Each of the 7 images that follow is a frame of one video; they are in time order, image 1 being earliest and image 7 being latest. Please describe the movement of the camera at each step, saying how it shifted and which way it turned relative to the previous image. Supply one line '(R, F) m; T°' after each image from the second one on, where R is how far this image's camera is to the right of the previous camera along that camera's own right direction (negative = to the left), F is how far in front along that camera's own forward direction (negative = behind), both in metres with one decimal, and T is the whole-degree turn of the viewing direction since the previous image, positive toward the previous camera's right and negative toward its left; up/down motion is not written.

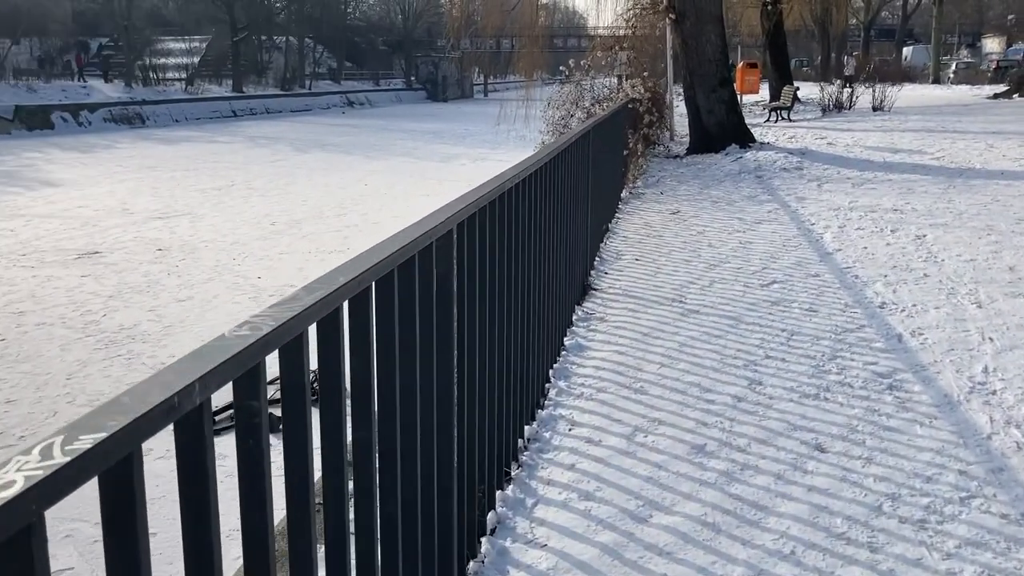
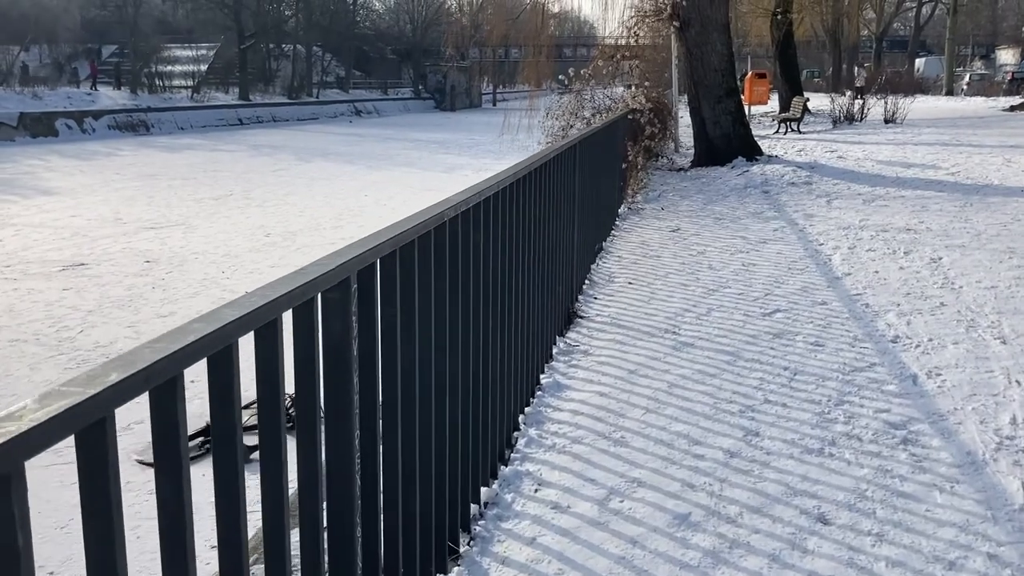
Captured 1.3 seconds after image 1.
(+0.2, +0.5) m; -1°
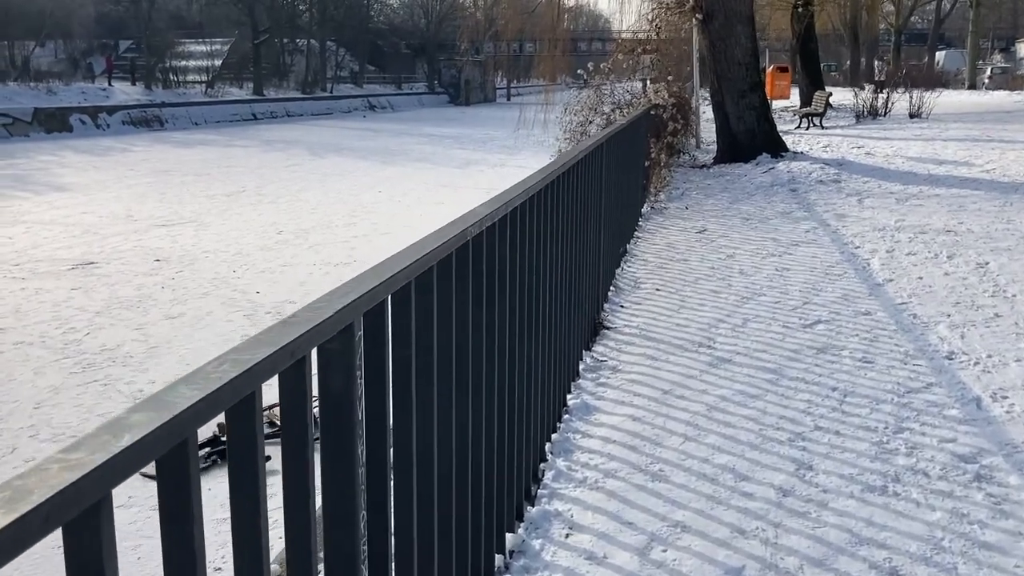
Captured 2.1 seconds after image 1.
(-0.1, +0.4) m; -1°
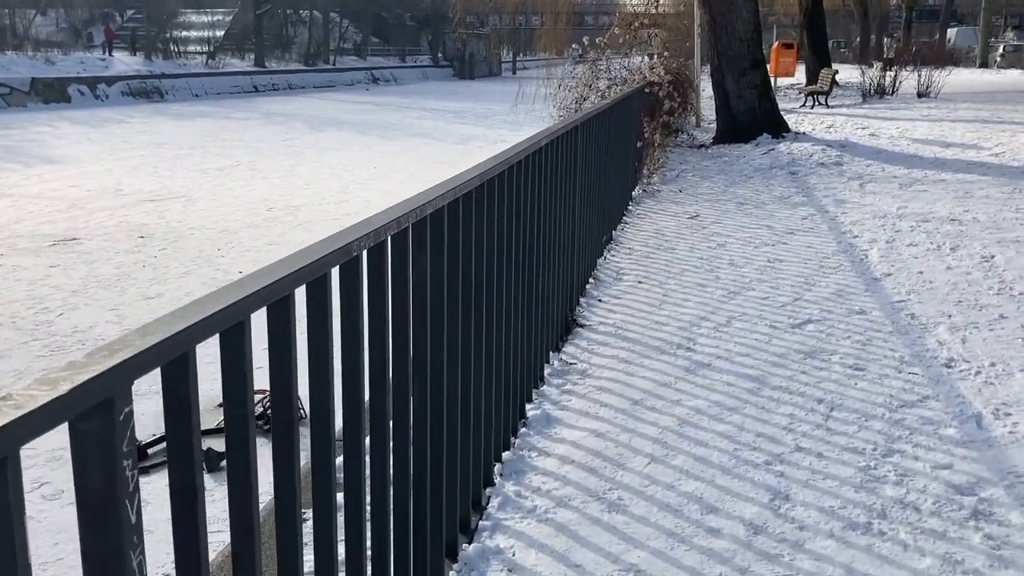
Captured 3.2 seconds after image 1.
(+0.2, +0.4) m; 0°
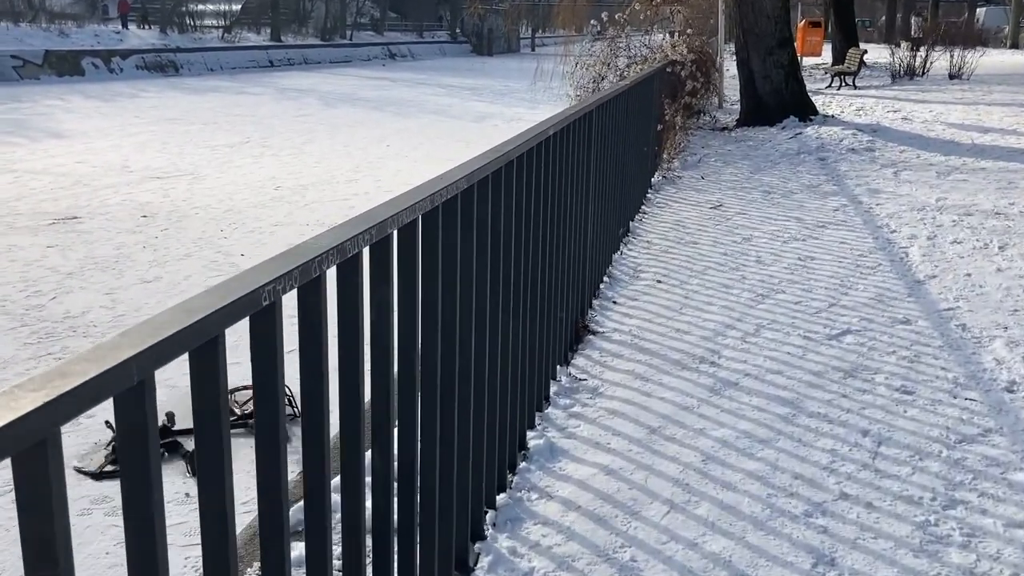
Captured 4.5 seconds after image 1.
(+0.1, +0.5) m; -1°
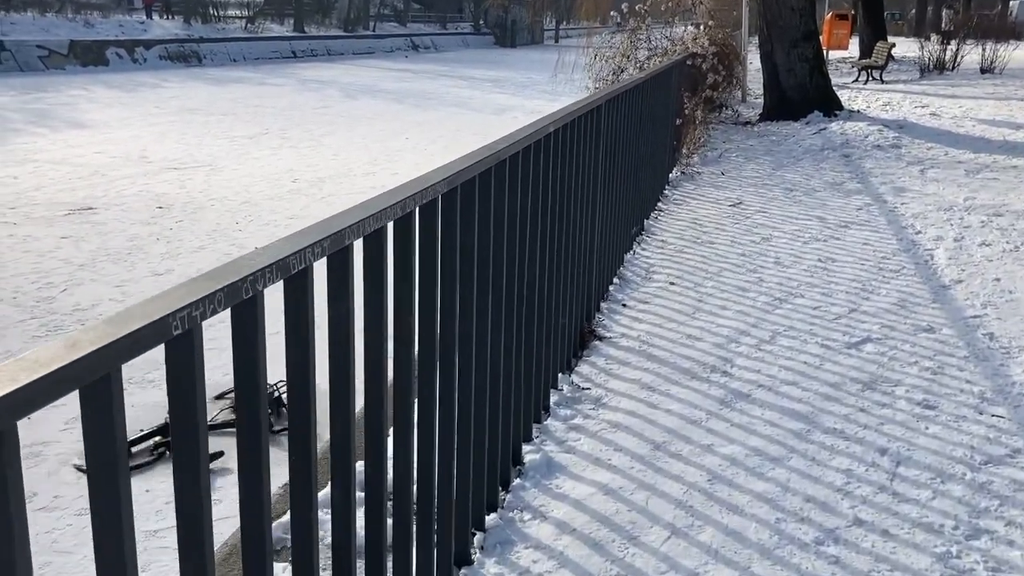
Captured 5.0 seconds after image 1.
(+0.1, +0.2) m; -1°
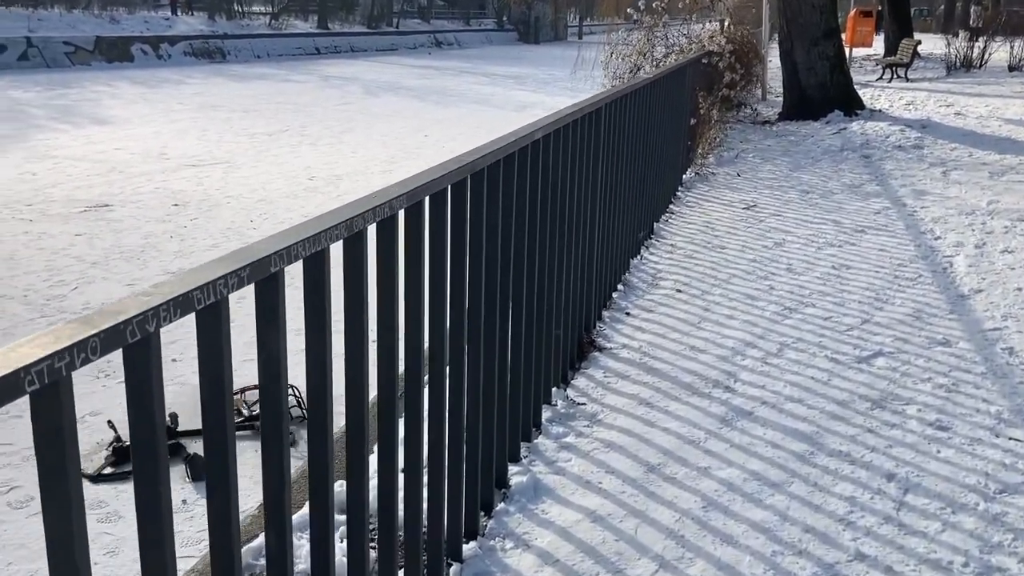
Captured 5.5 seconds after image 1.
(+0.1, +0.2) m; -1°
